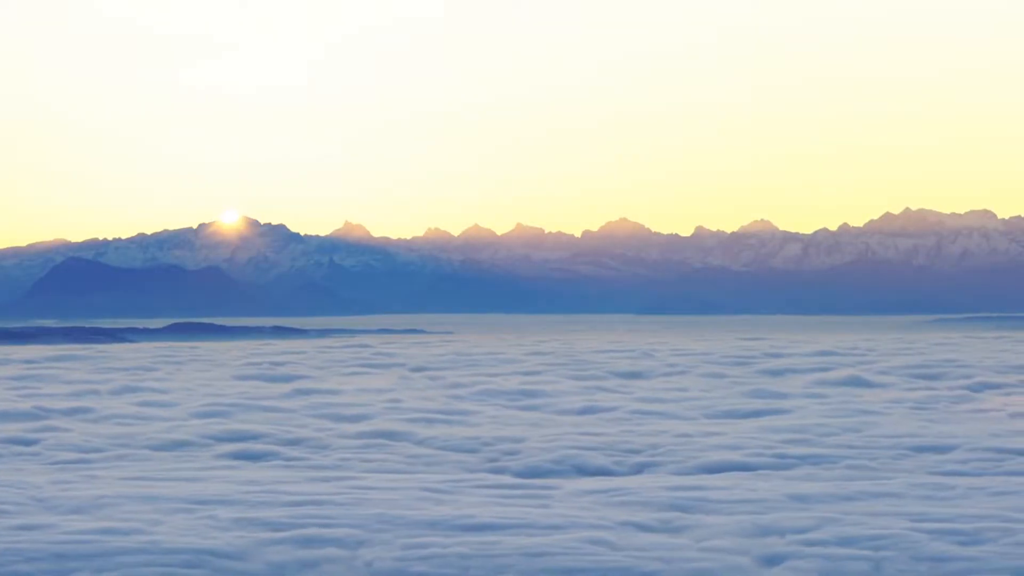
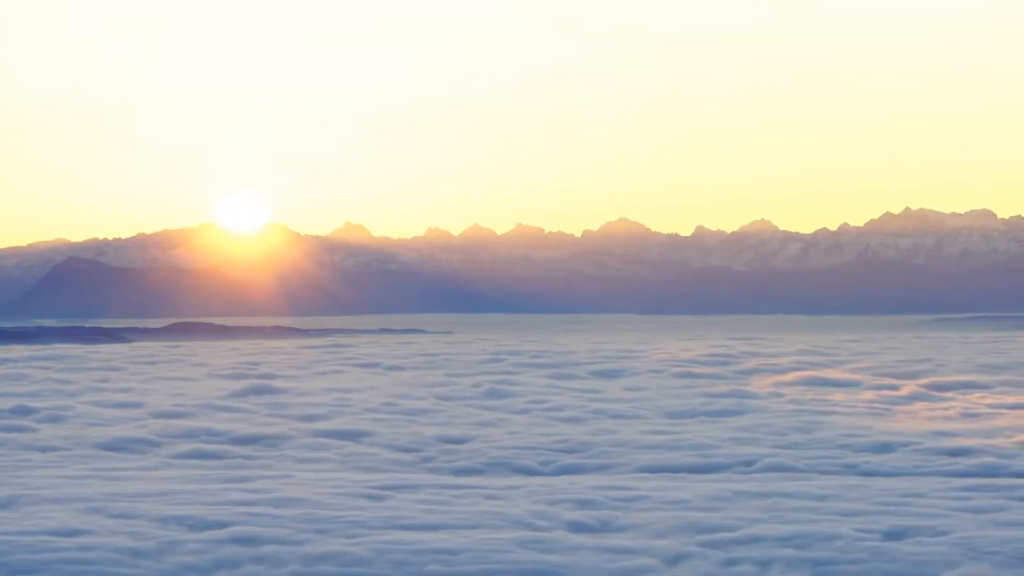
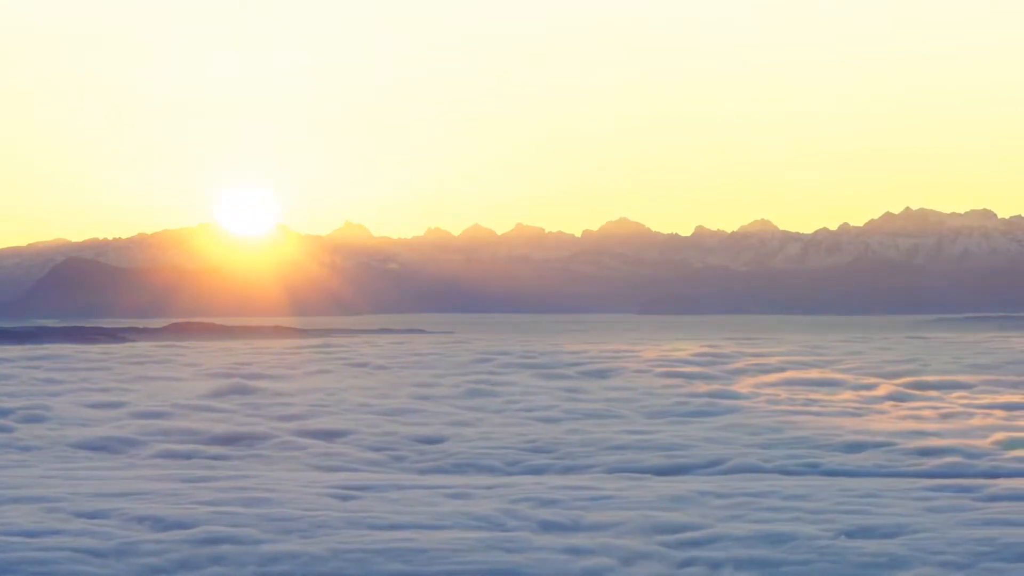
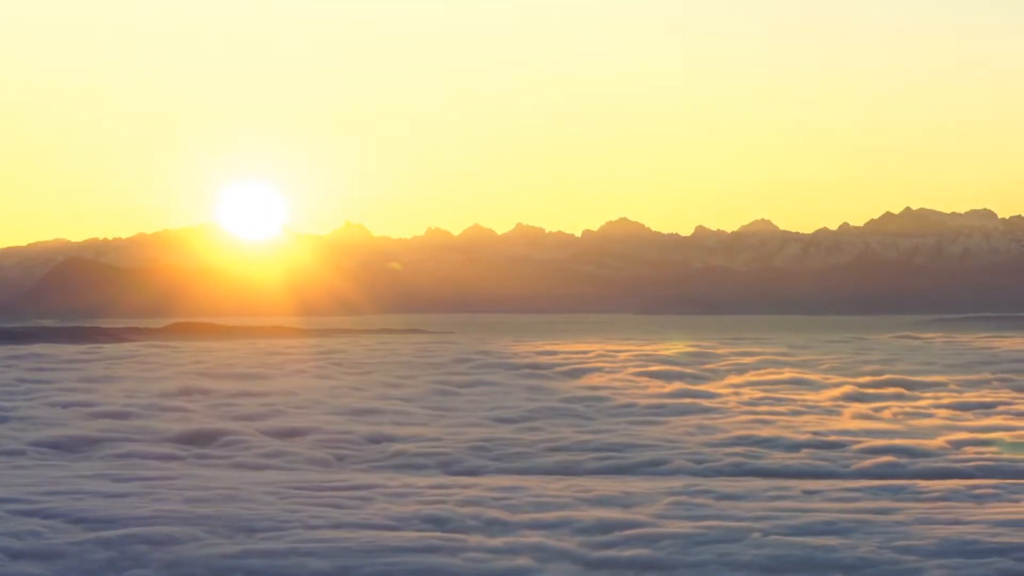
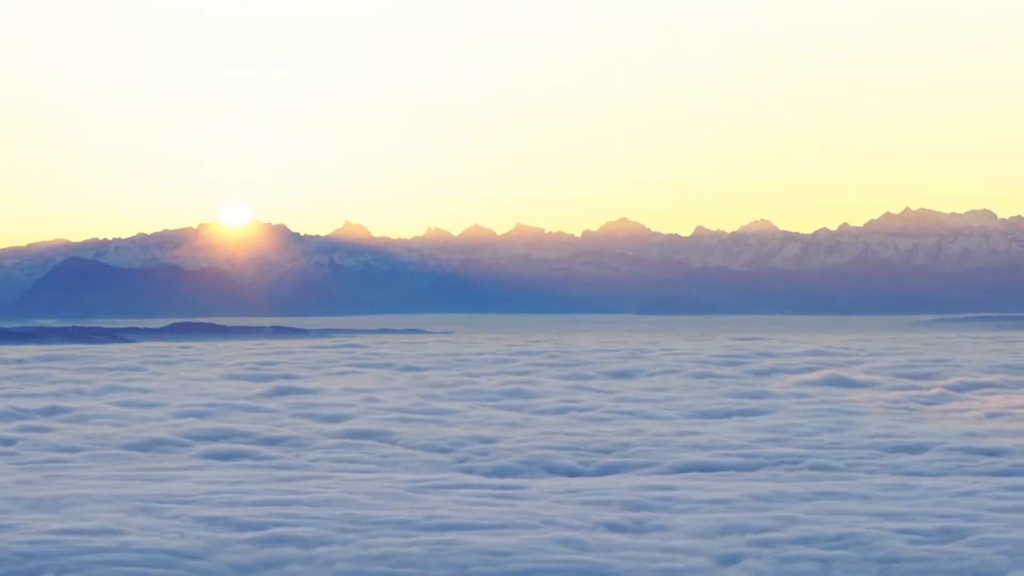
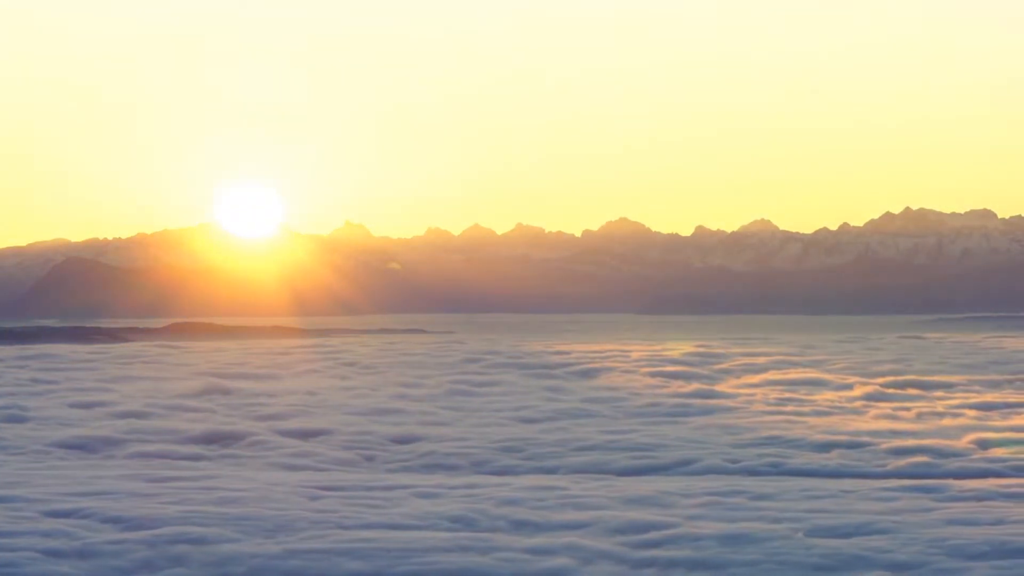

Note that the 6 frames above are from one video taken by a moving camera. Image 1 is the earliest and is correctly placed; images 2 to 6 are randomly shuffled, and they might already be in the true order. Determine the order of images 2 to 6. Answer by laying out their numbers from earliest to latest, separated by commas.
5, 2, 3, 6, 4
